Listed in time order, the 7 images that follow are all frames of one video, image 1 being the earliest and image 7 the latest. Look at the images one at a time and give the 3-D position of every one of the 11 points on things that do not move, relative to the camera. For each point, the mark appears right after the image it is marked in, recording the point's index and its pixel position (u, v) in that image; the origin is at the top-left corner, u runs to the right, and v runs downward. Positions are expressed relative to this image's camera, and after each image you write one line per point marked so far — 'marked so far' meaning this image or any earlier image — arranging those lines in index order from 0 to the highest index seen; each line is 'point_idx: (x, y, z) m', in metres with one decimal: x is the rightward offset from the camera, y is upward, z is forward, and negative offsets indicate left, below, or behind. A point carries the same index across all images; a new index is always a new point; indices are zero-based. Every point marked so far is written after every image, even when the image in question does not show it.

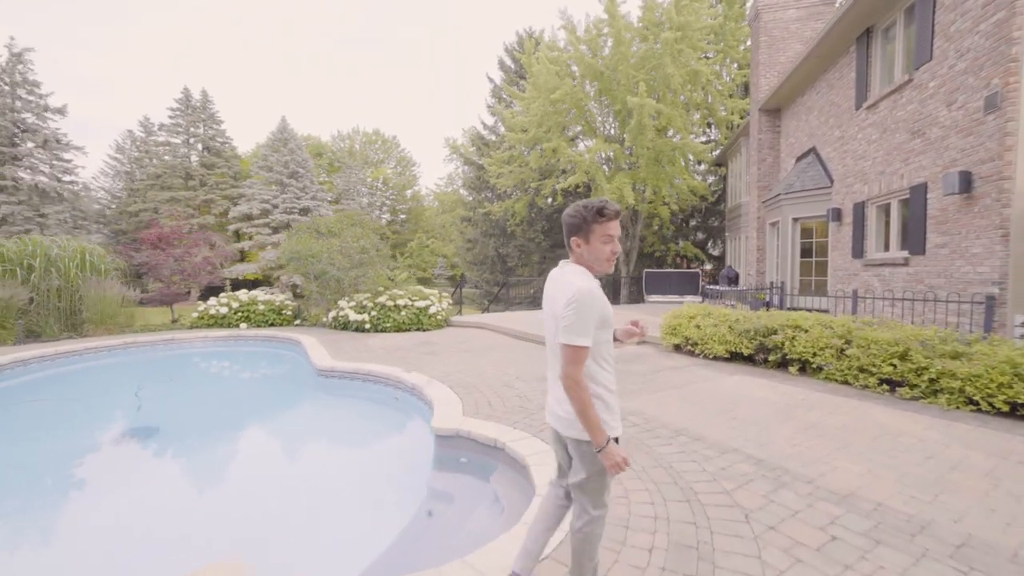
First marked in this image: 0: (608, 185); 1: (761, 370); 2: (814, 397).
0: (+3.9, +4.2, +16.9) m
1: (+3.7, -1.3, +6.3) m
2: (+3.6, -1.3, +5.0) m
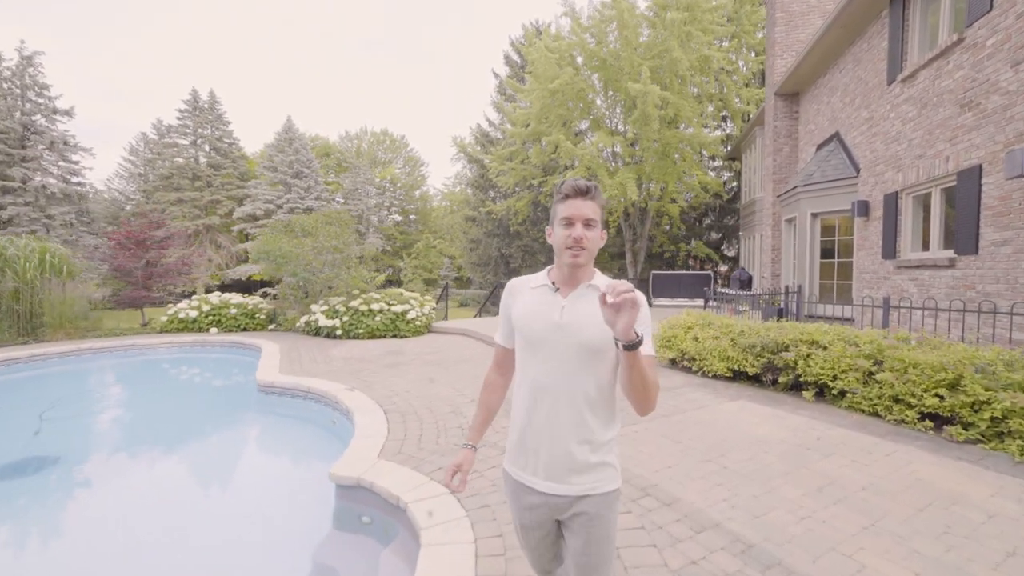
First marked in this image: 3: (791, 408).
0: (+3.8, +4.1, +15.8) m
1: (+3.2, -1.3, +5.2) m
2: (+3.0, -1.4, +3.9) m
3: (+3.2, -1.4, +4.8) m
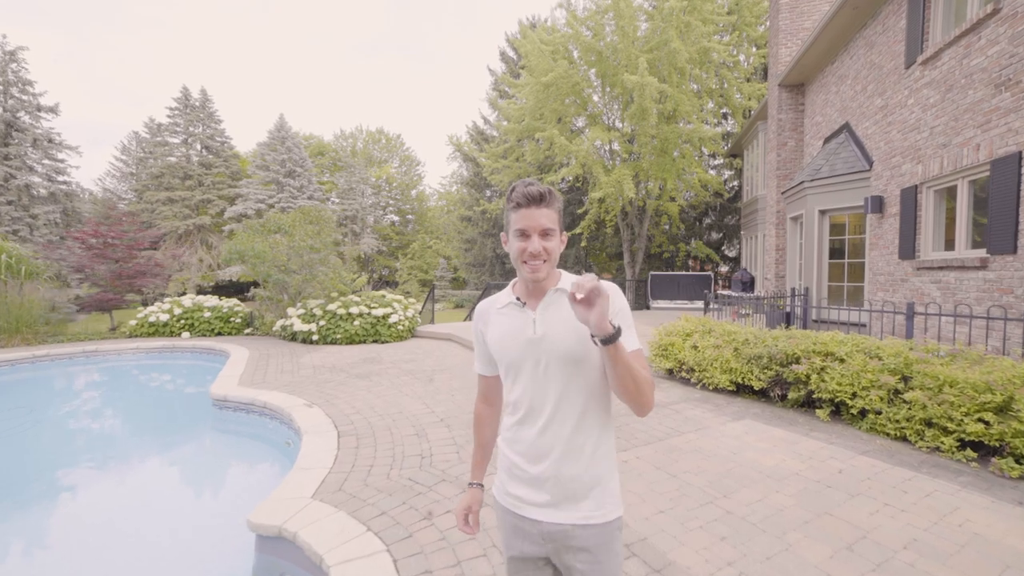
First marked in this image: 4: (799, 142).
0: (+3.5, +4.0, +15.3) m
1: (+2.9, -1.4, +4.6) m
2: (+2.7, -1.4, +3.3) m
3: (+2.9, -1.4, +4.2) m
4: (+7.0, +3.6, +10.2) m
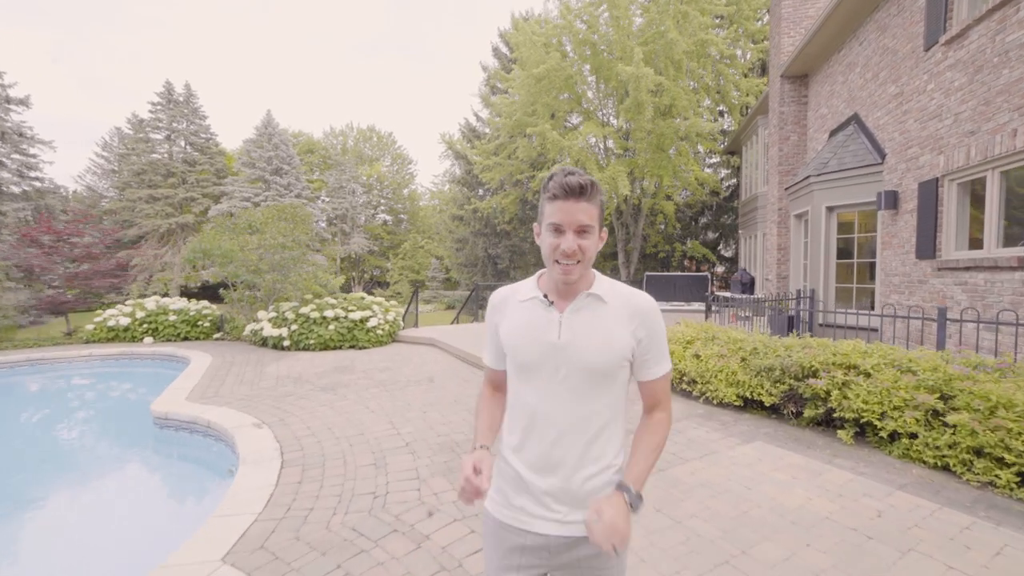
0: (+3.2, +4.0, +14.7) m
1: (+2.7, -1.4, +4.1) m
2: (+2.5, -1.4, +2.7) m
3: (+2.7, -1.4, +3.6) m
4: (+6.8, +3.5, +9.7) m
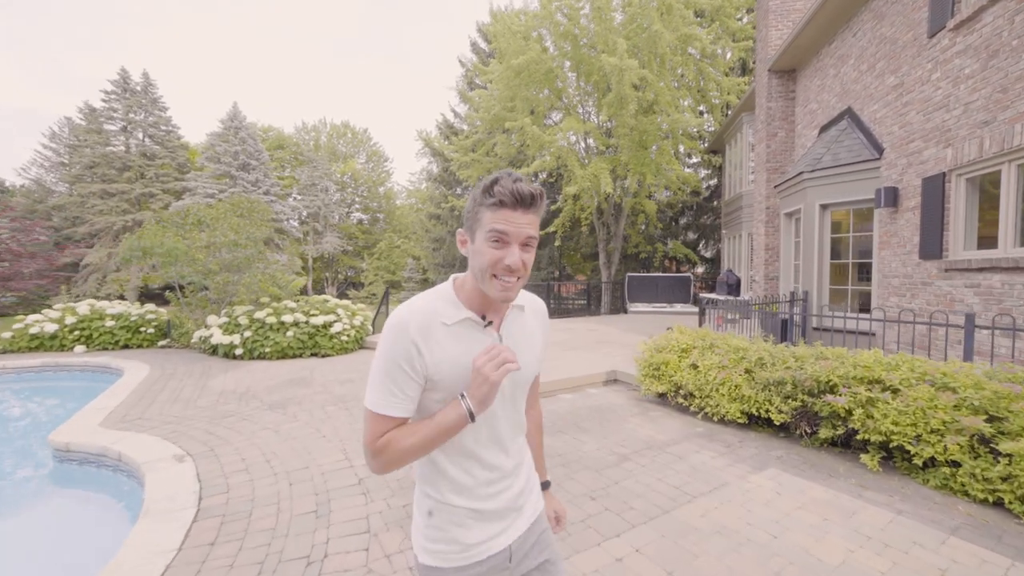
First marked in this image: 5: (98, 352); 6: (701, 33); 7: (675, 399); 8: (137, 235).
0: (+2.5, +4.0, +14.2) m
1: (+2.5, -1.4, +3.6) m
2: (+2.4, -1.5, +2.2) m
3: (+2.5, -1.5, +3.1) m
4: (+6.3, +3.5, +9.4) m
5: (-8.3, -1.3, +8.4) m
6: (+6.2, +8.4, +13.8) m
7: (+1.9, -1.3, +4.8) m
8: (-7.6, +1.1, +8.5) m
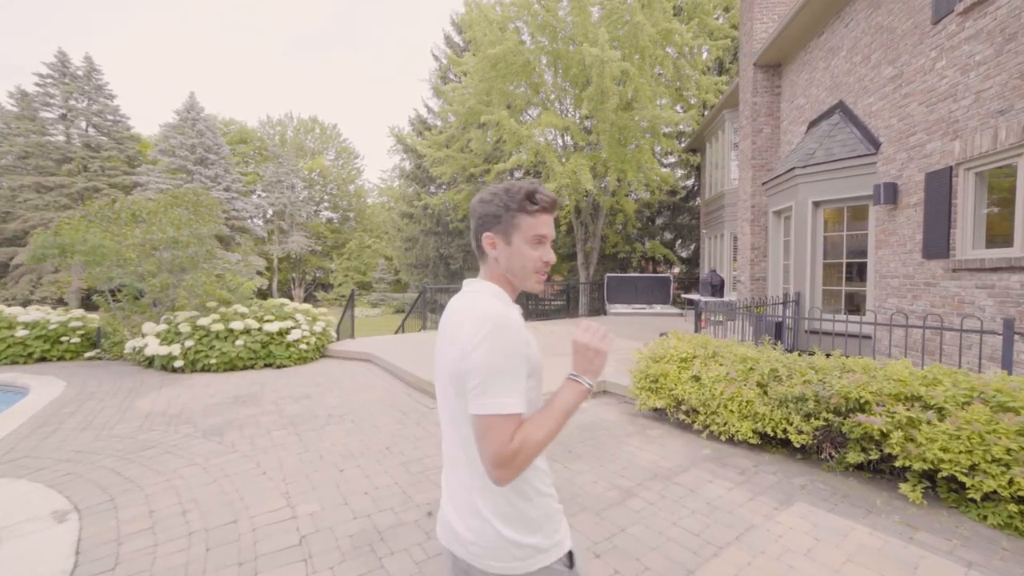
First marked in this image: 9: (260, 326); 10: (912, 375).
0: (+1.7, +3.9, +13.7) m
1: (+2.4, -1.5, +3.1) m
2: (+2.4, -1.5, +1.7) m
3: (+2.4, -1.5, +2.6) m
4: (+5.8, +3.5, +9.2) m
5: (-8.7, -1.3, +7.3) m
6: (+5.4, +8.4, +13.5) m
7: (+1.7, -1.3, +4.2) m
8: (-8.0, +1.0, +7.4) m
9: (-4.4, -0.6, +7.3) m
10: (+3.0, -0.6, +3.1) m
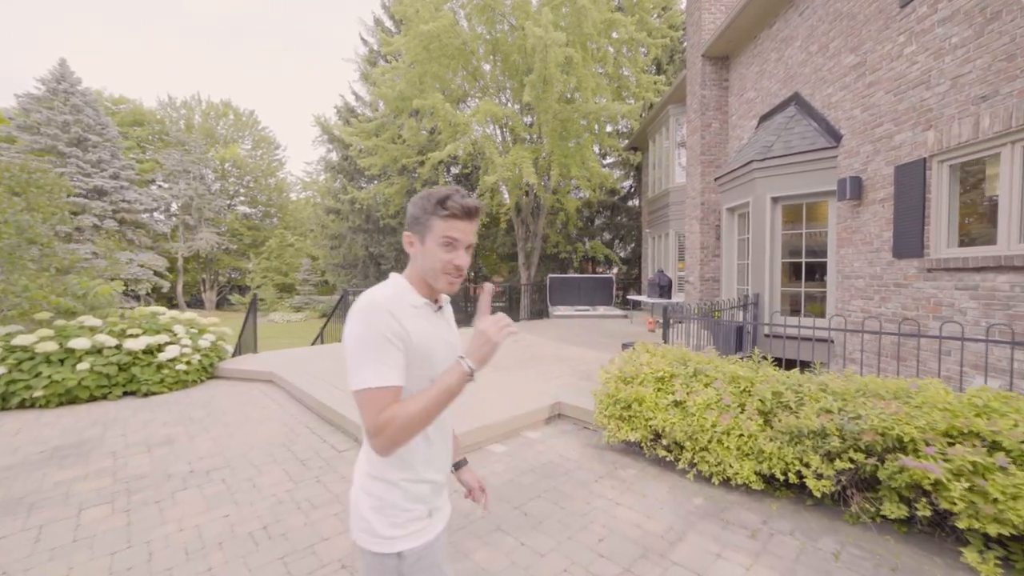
0: (-0.2, +3.9, +12.8) m
1: (+2.0, -1.5, +2.4) m
2: (+2.2, -1.5, +1.0) m
3: (+2.2, -1.5, +1.9) m
4: (+4.5, +3.5, +8.9) m
5: (-9.6, -1.5, +4.9) m
6: (+3.5, +8.3, +13.1) m
7: (+1.2, -1.3, +3.4) m
8: (-8.9, +0.9, +5.1) m
9: (-5.3, -0.7, +5.5) m
10: (+2.6, -0.7, +2.4) m
